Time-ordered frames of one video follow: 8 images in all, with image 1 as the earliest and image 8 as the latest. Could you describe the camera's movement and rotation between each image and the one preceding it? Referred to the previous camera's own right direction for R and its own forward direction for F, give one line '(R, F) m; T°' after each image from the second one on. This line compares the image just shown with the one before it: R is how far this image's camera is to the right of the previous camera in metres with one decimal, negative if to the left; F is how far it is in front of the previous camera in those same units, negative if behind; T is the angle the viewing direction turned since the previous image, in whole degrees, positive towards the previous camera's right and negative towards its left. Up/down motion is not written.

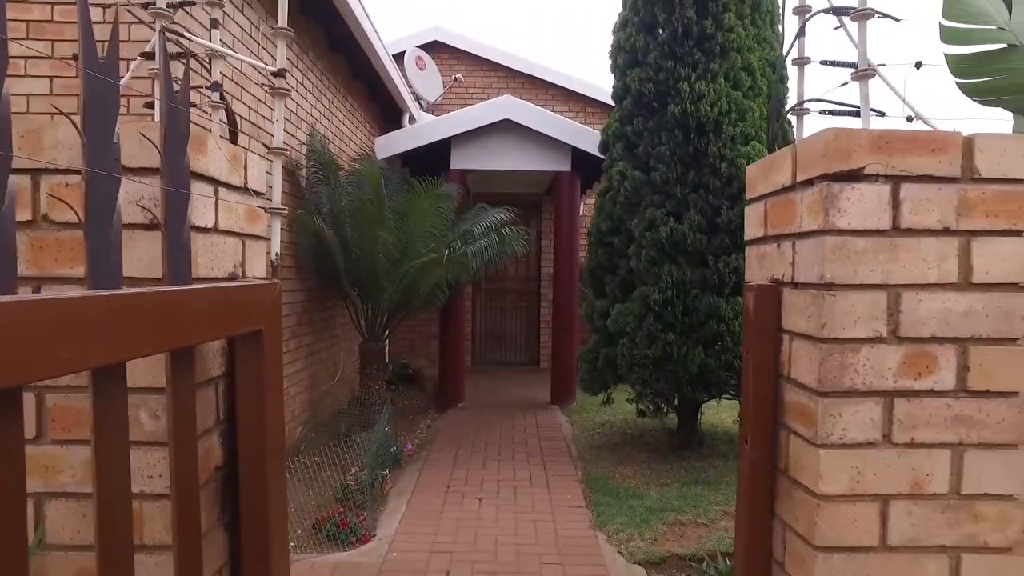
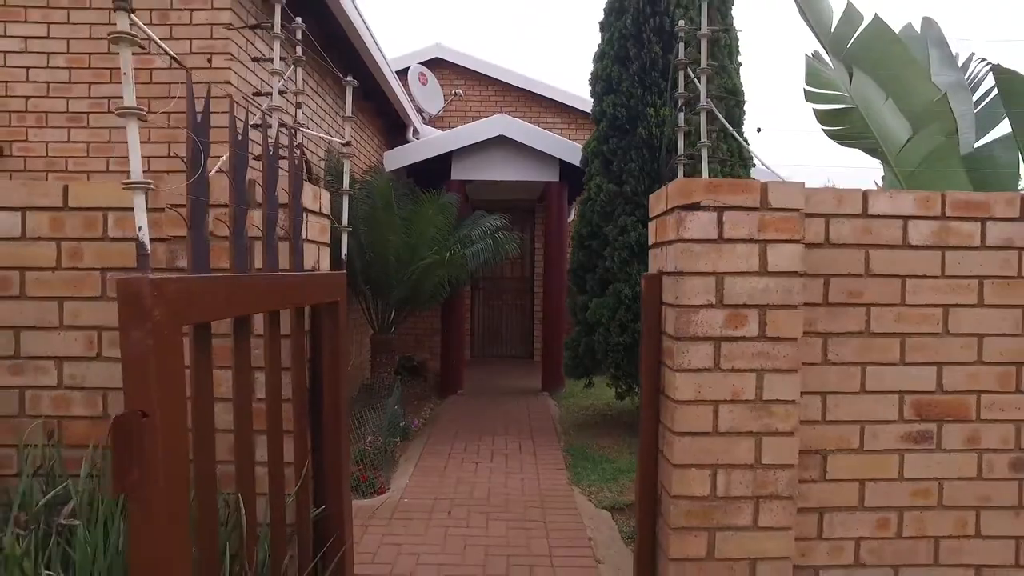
(+0.1, -0.8) m; 0°
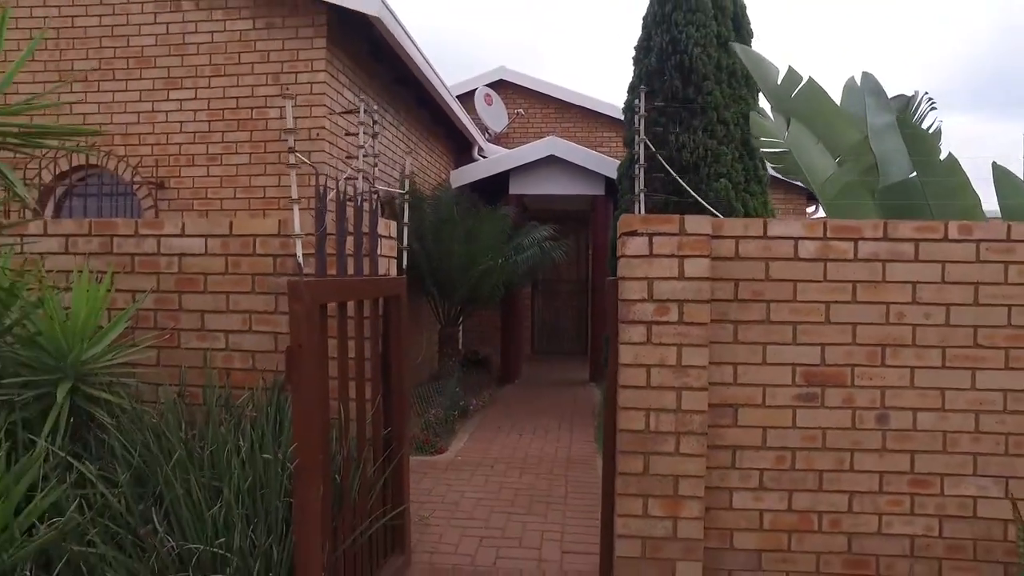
(+0.3, -1.0) m; -6°
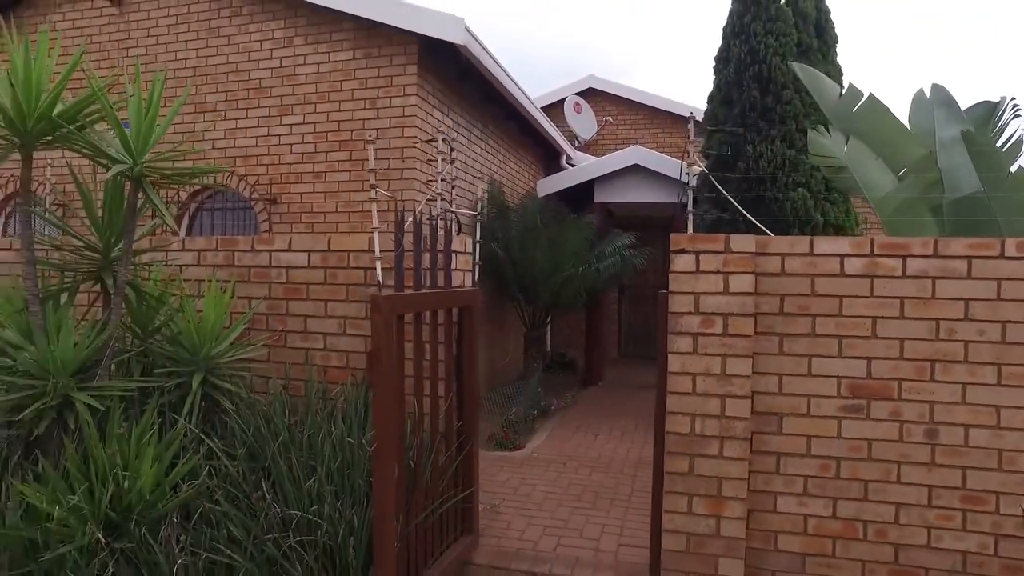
(+0.2, -0.3) m; -8°
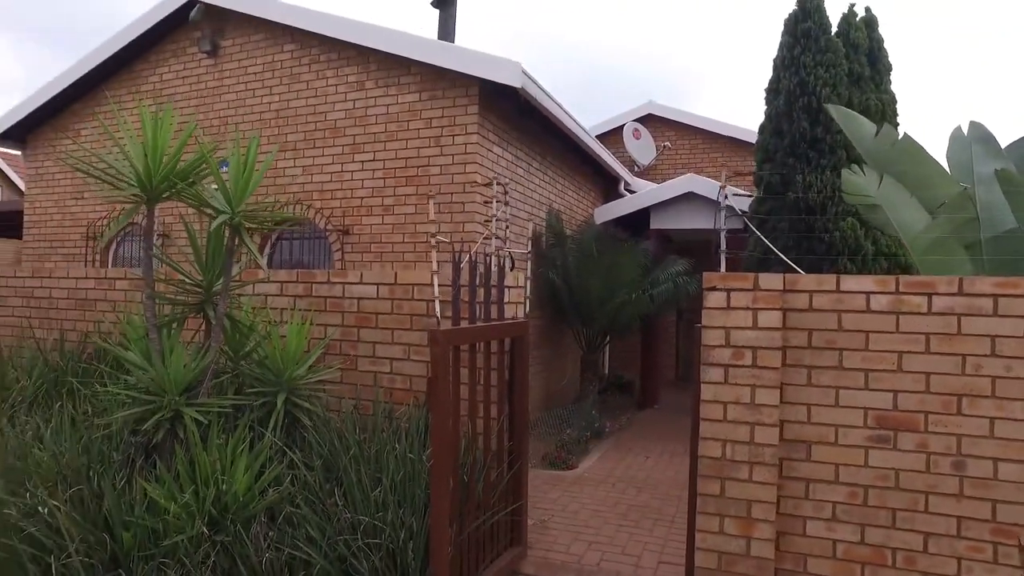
(+0.1, -0.3) m; -6°
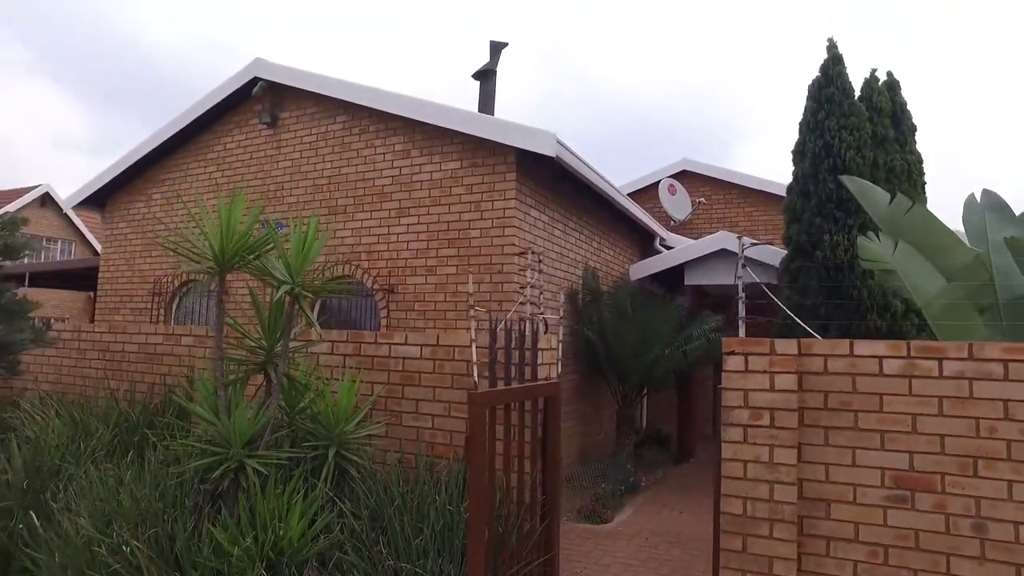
(+0.1, -0.3) m; -4°
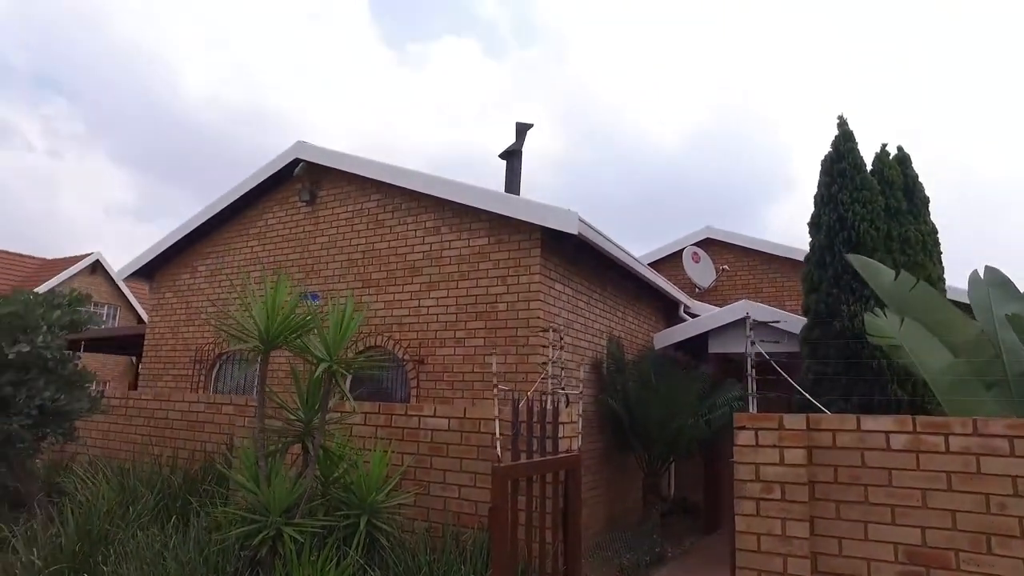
(+0.1, -0.3) m; -3°
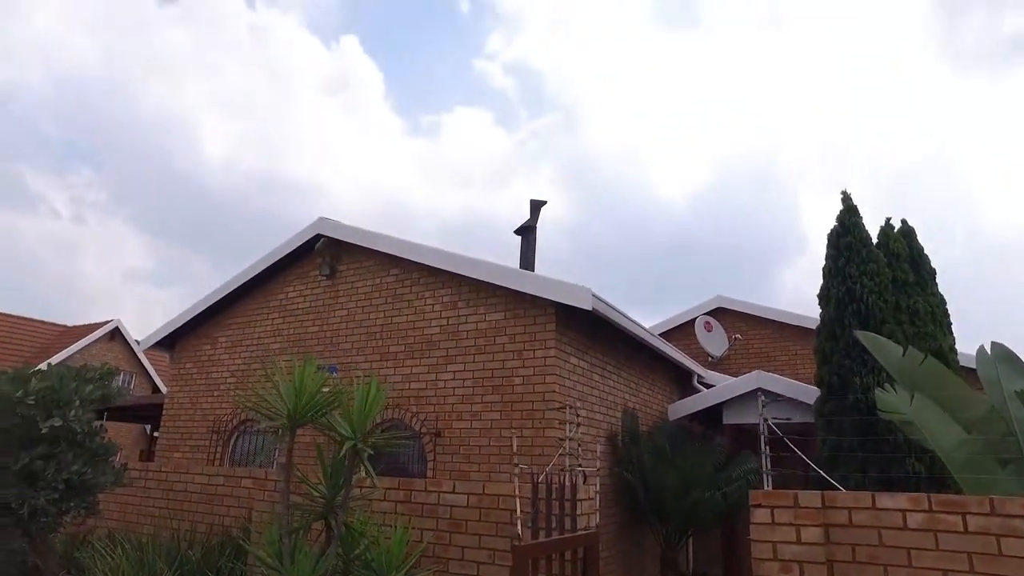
(0.0, -0.2) m; -1°
